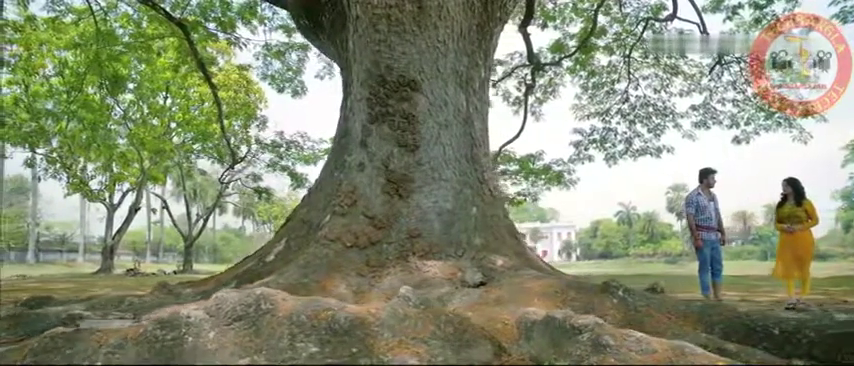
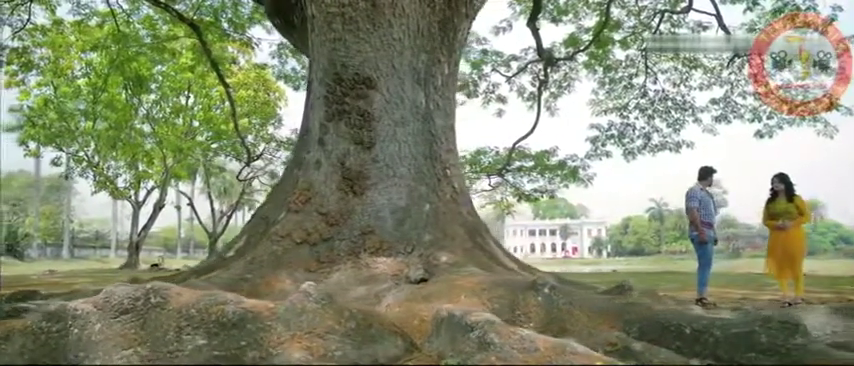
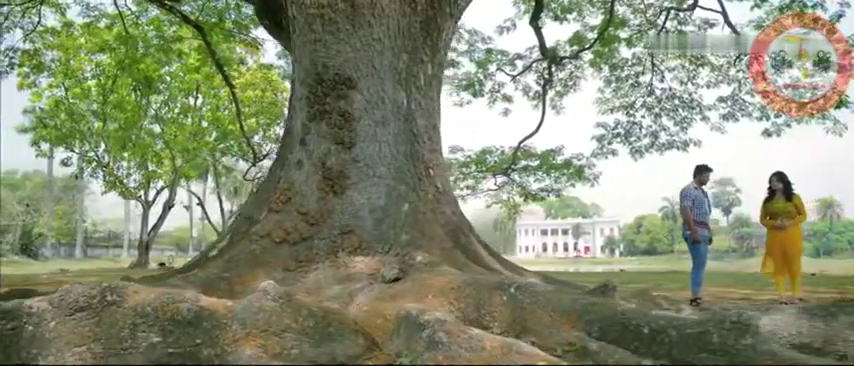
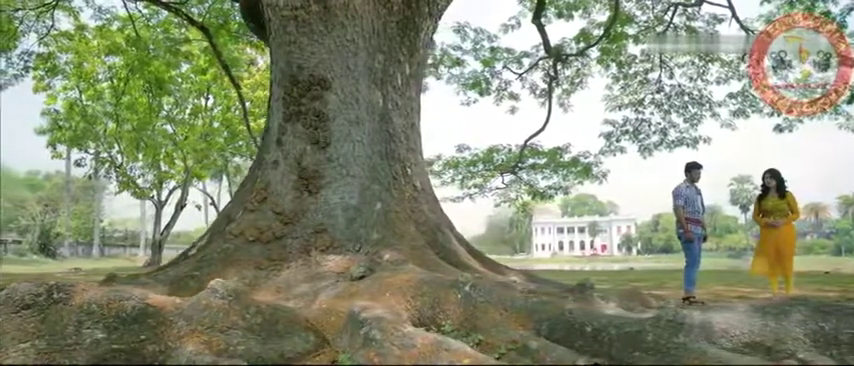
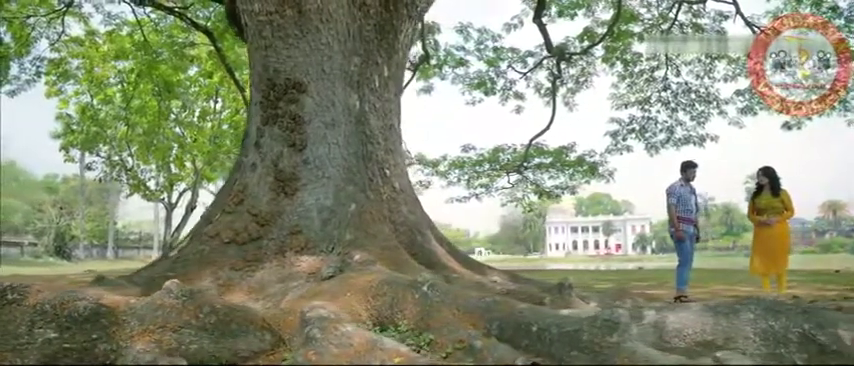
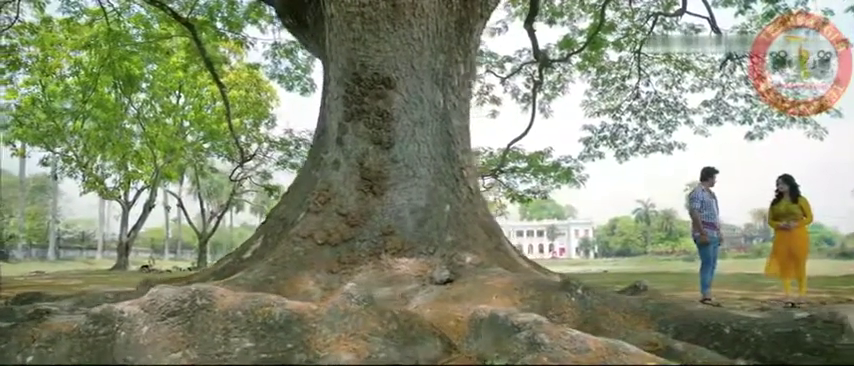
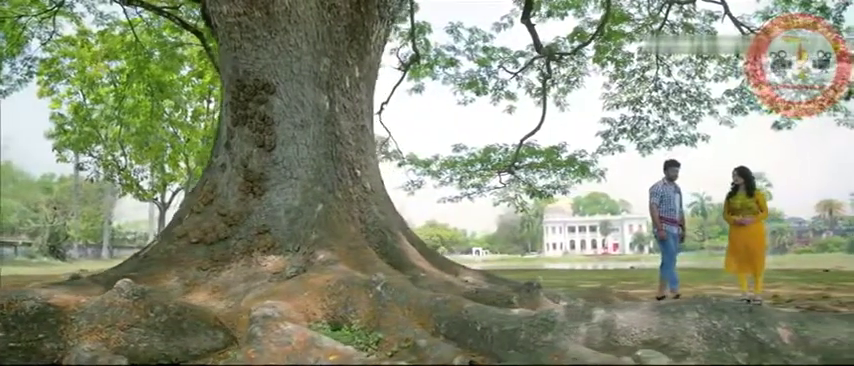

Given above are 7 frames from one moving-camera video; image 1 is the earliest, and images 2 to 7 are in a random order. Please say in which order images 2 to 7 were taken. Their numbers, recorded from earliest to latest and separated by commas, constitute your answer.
6, 2, 3, 4, 5, 7
